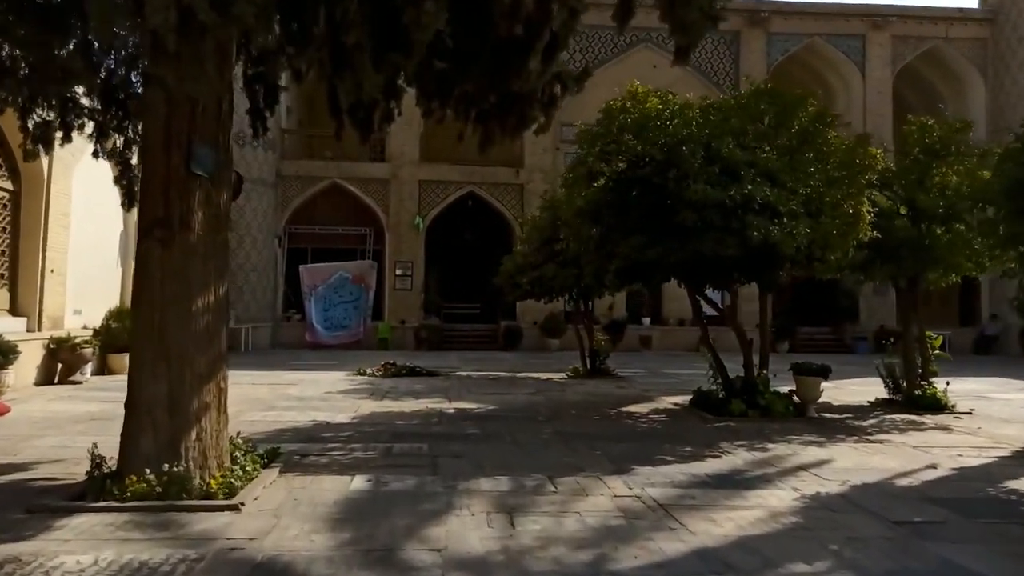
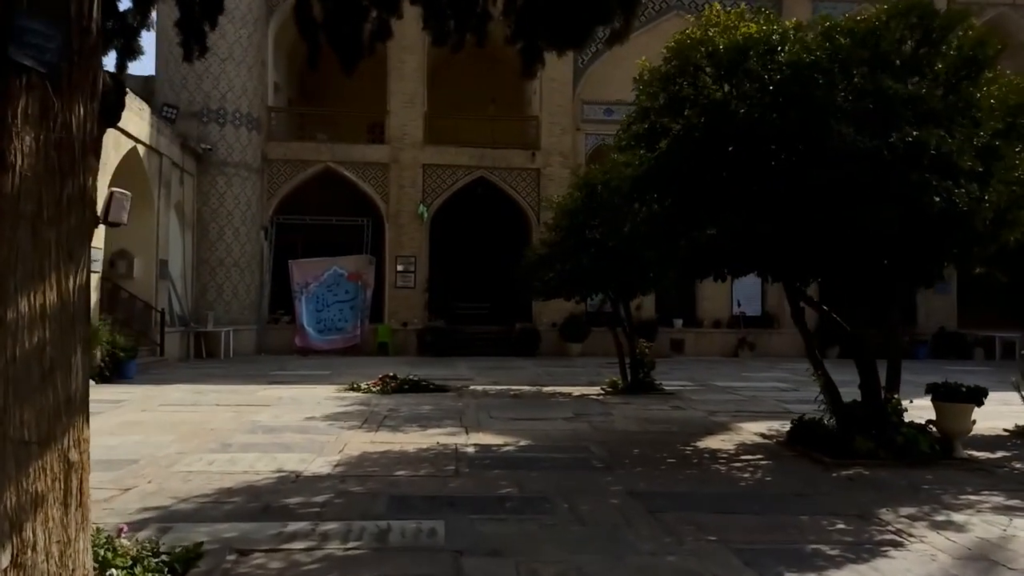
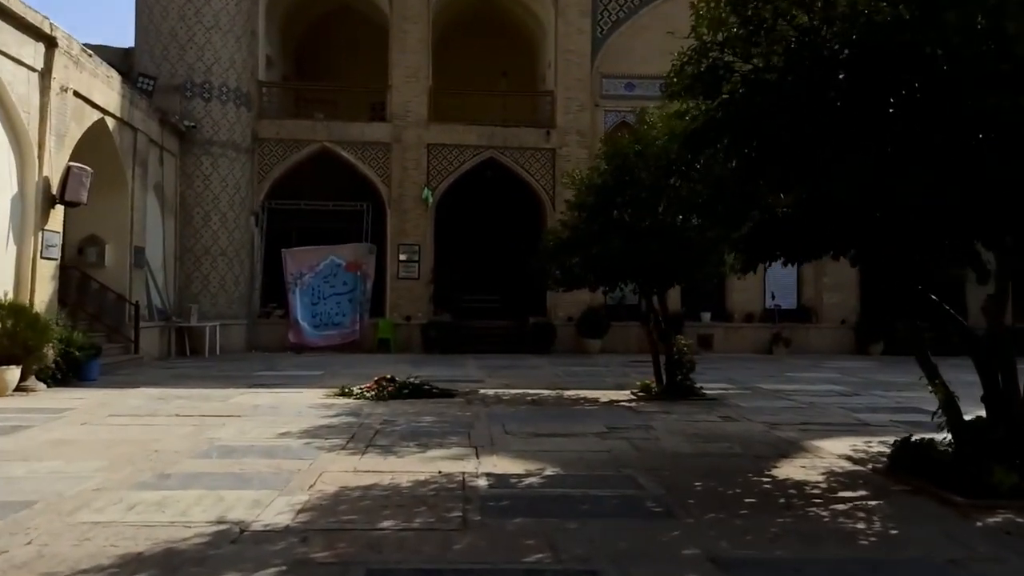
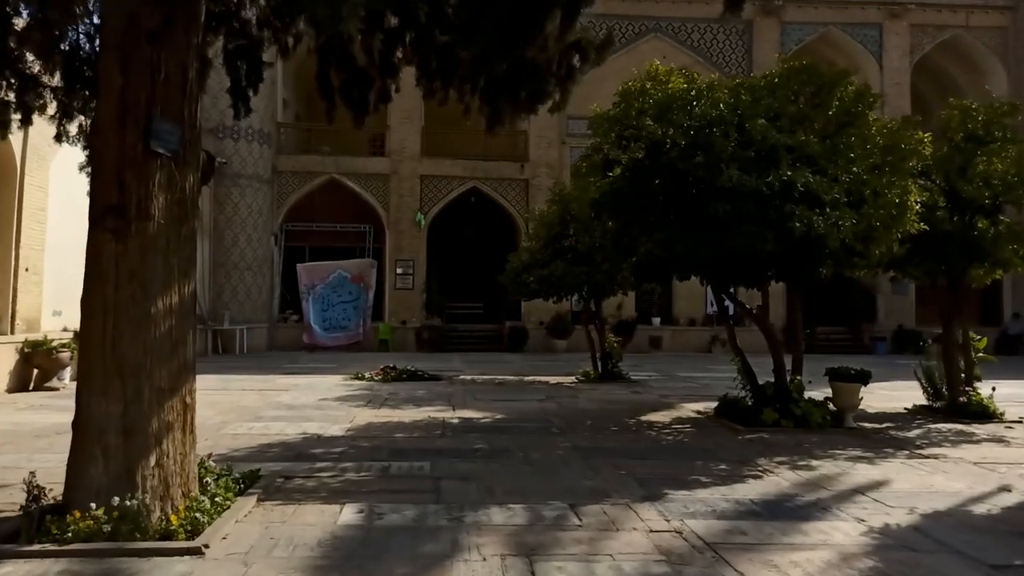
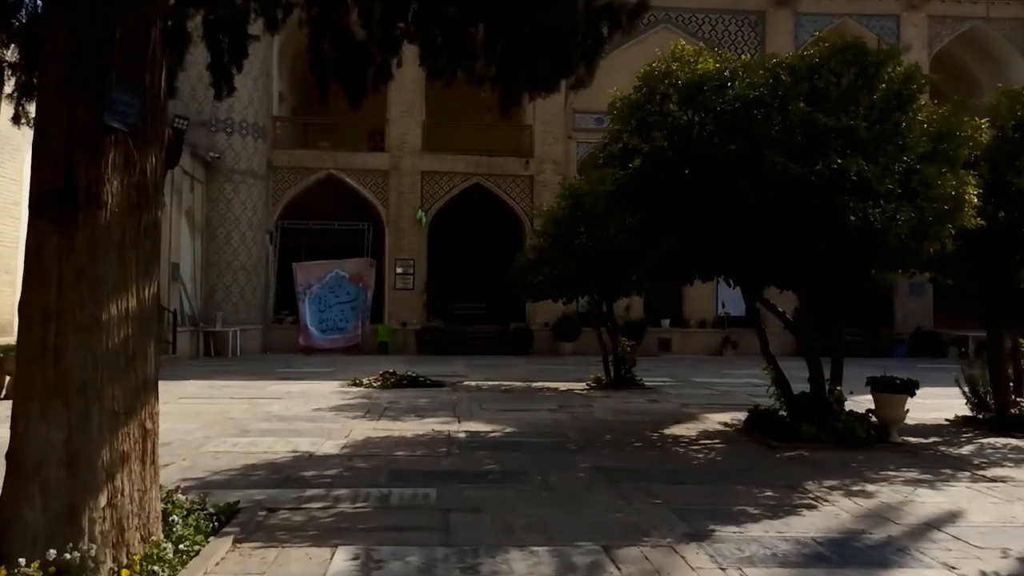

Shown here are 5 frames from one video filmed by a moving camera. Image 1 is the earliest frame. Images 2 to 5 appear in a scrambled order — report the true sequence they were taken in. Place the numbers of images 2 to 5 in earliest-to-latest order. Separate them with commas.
4, 5, 2, 3
